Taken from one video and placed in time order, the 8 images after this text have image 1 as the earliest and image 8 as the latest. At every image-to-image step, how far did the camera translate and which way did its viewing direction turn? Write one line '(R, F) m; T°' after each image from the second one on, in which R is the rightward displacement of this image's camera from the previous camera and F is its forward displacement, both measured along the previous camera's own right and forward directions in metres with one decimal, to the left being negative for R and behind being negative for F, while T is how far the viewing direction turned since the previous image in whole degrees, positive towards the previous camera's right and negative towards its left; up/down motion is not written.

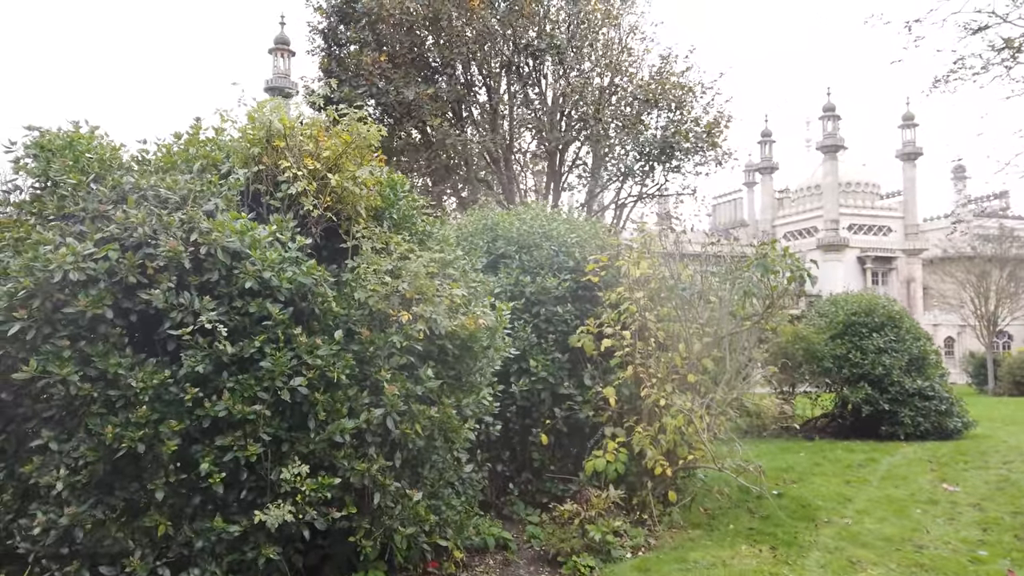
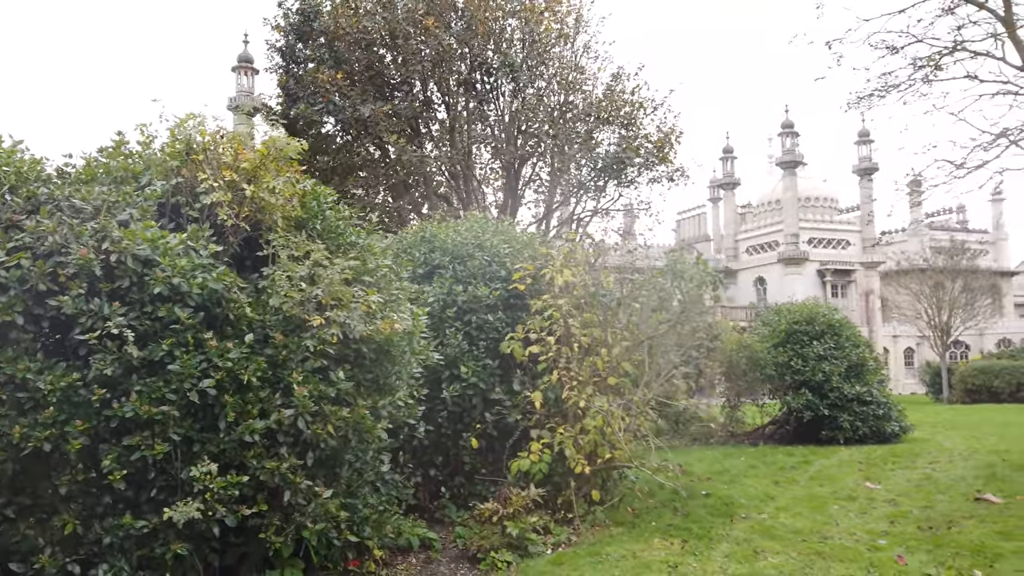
(+0.3, -0.2) m; +2°
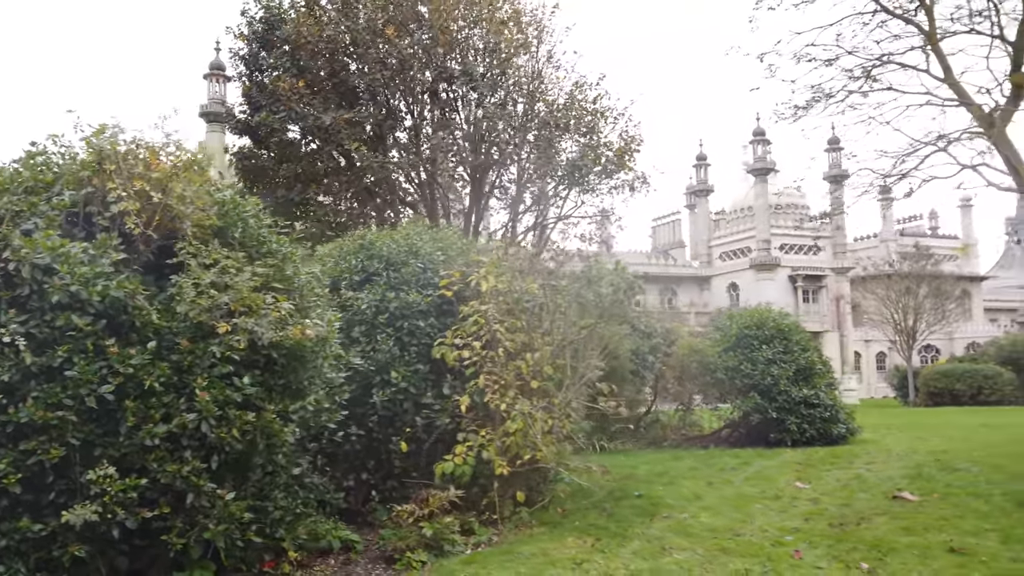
(+0.4, -0.1) m; +1°
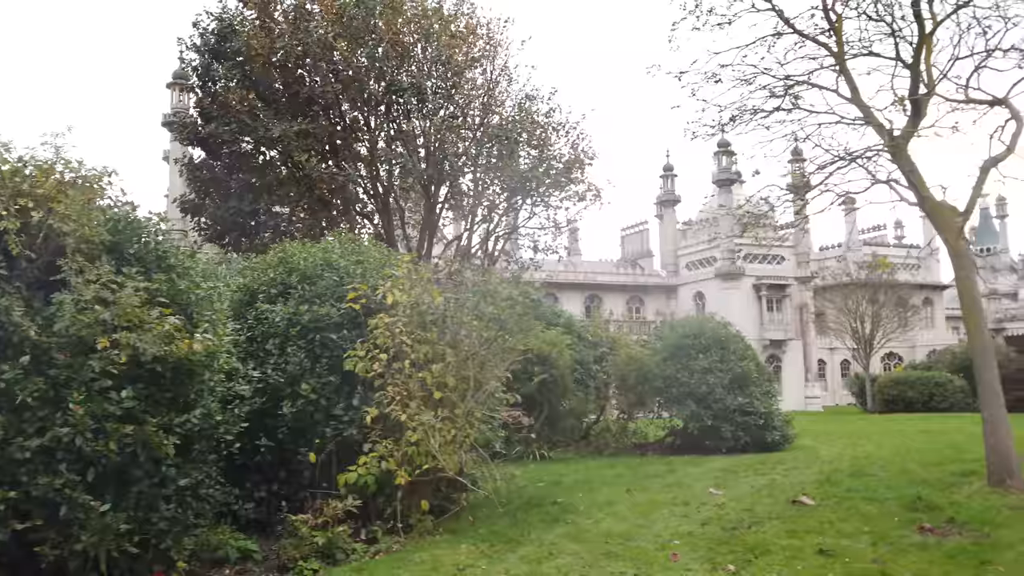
(+0.6, -0.2) m; +2°
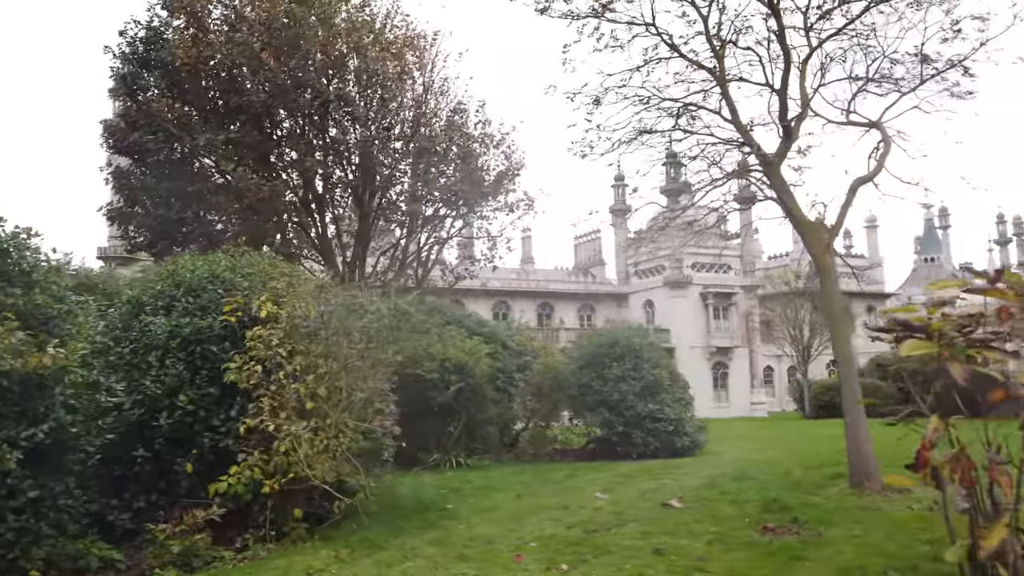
(+0.7, -0.2) m; +3°
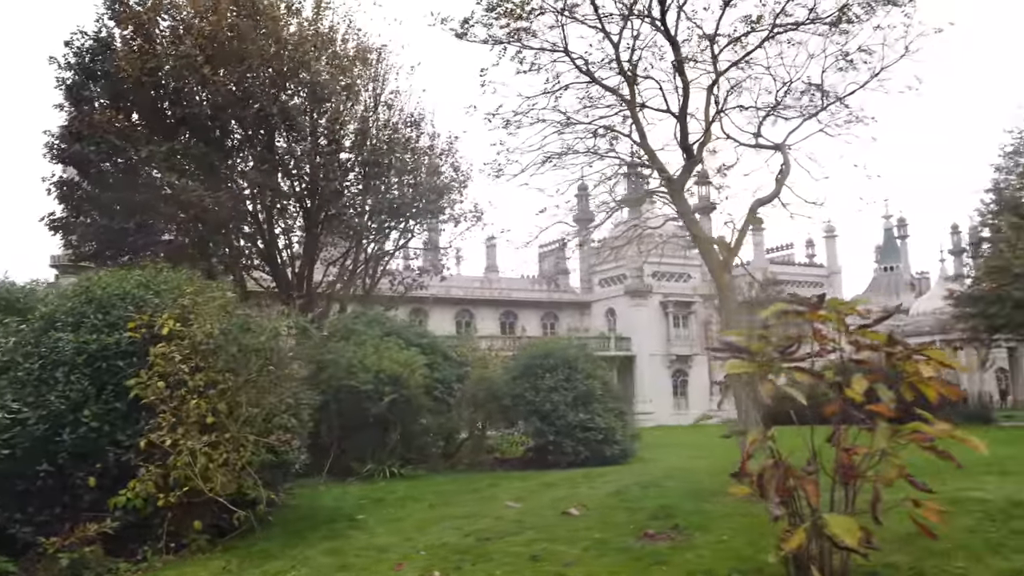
(+0.6, -0.3) m; +2°
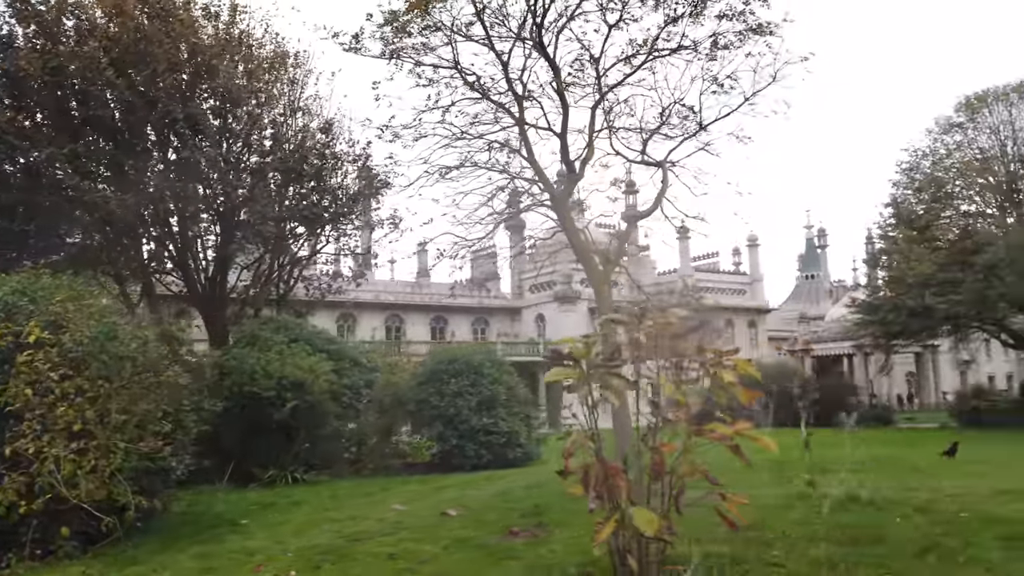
(+0.6, -0.3) m; +5°
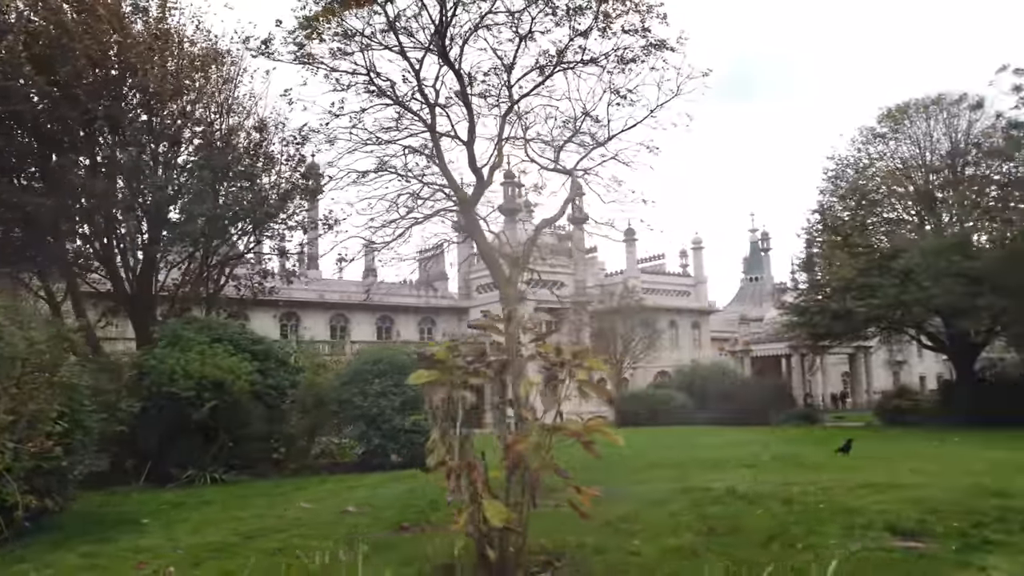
(+0.5, -0.3) m; +4°
